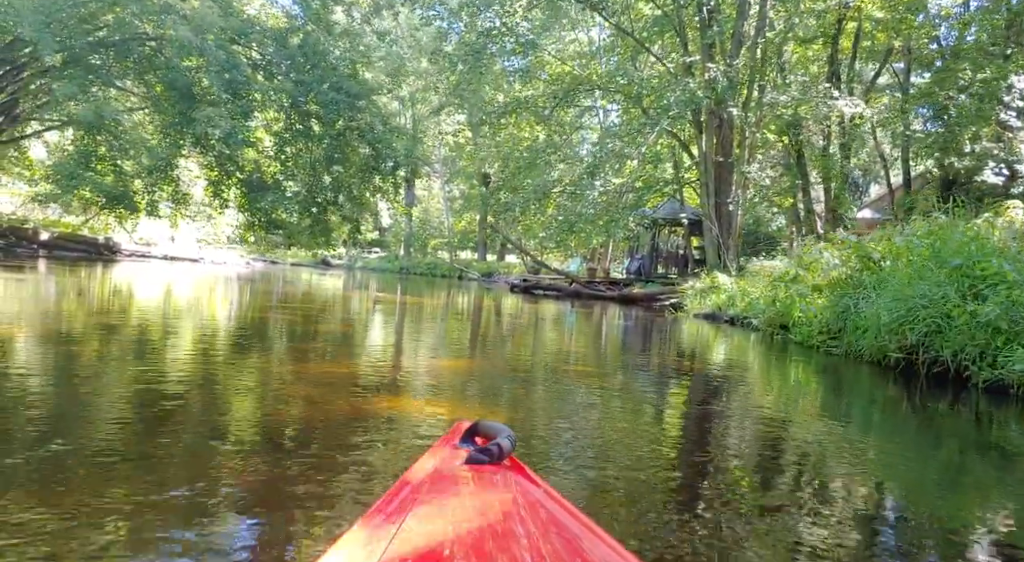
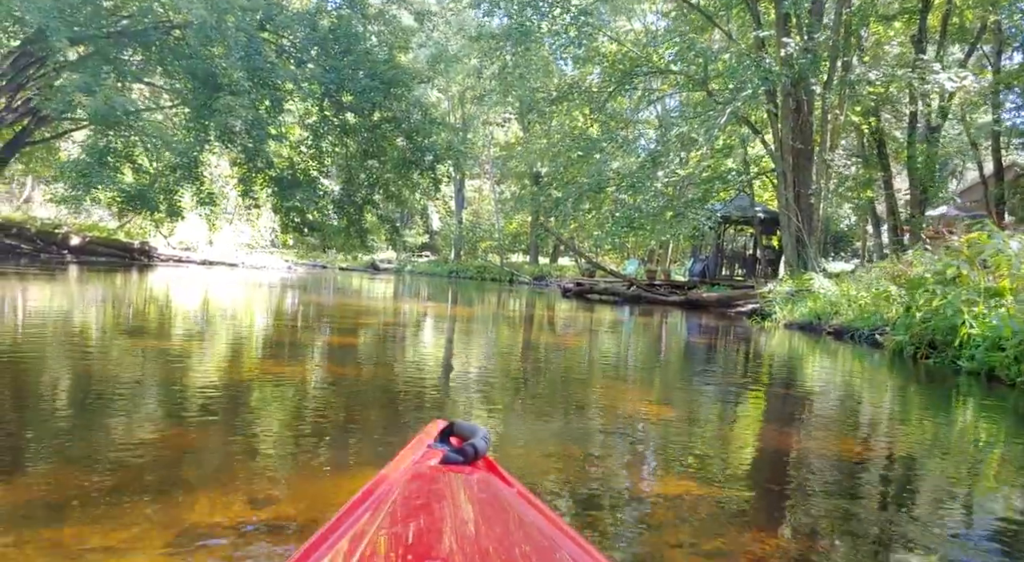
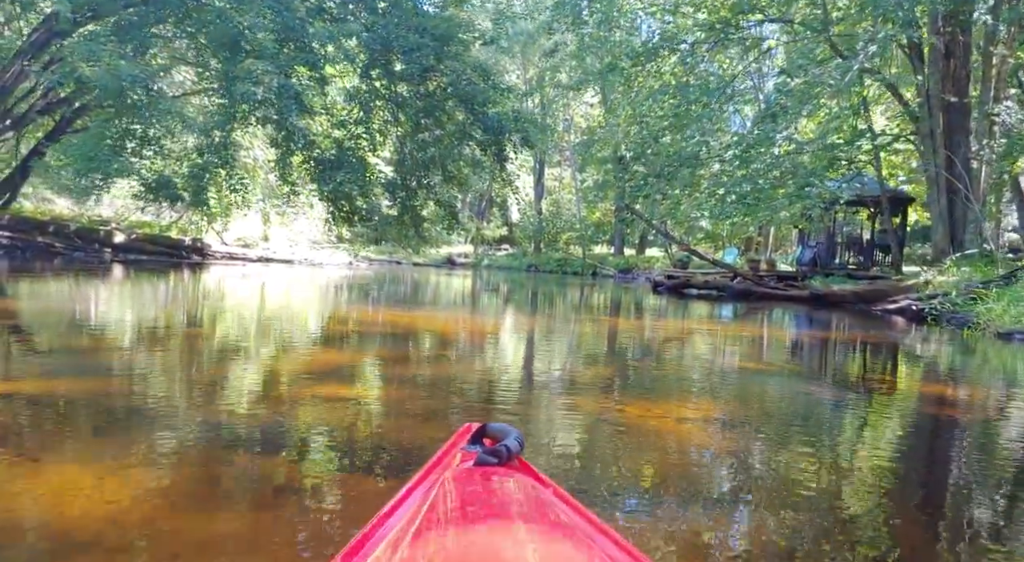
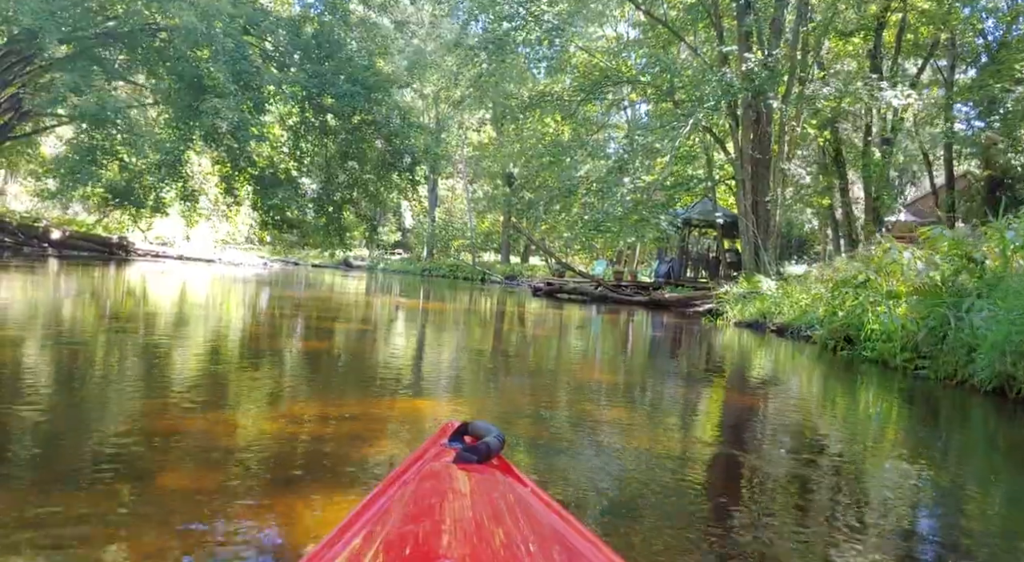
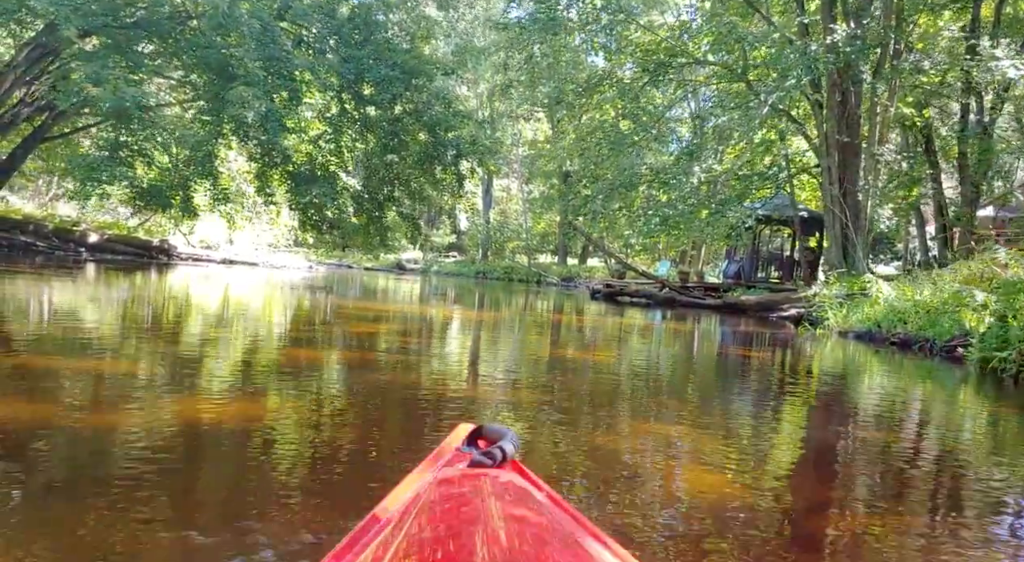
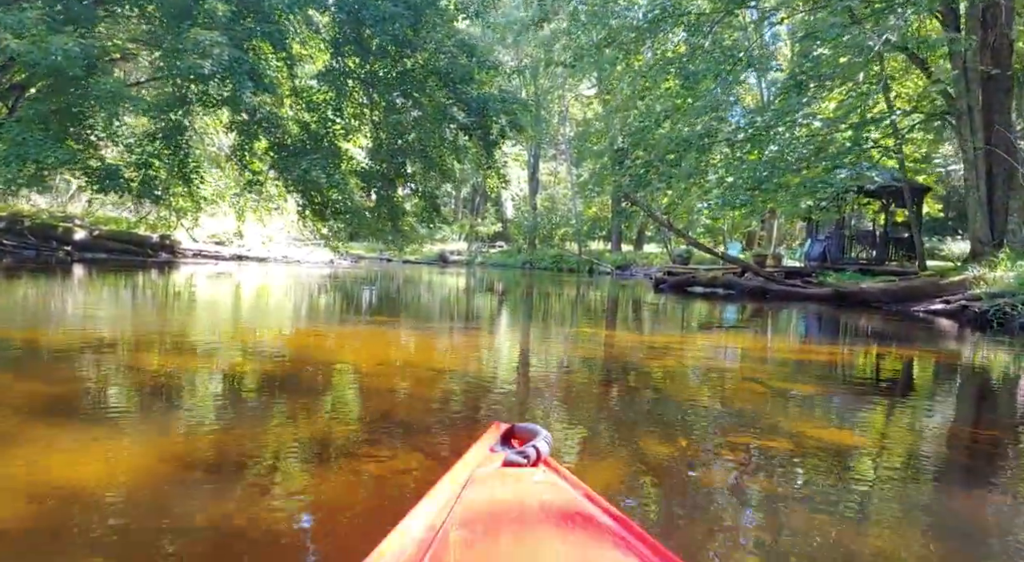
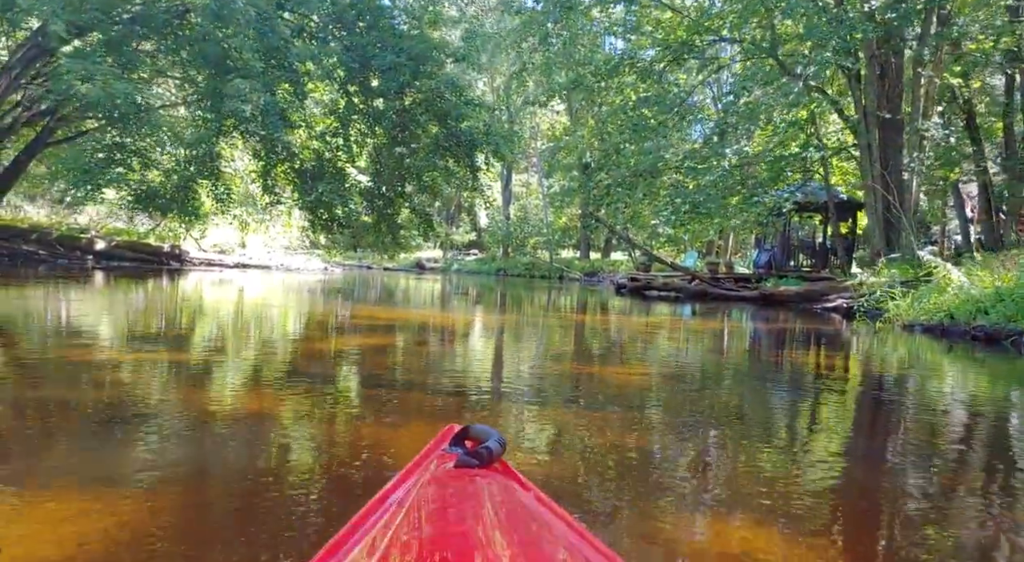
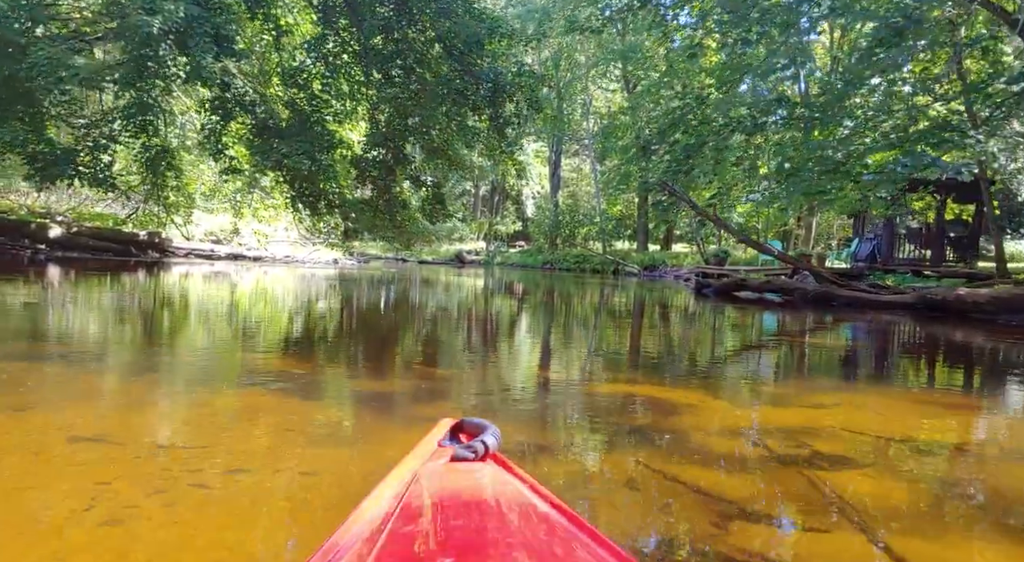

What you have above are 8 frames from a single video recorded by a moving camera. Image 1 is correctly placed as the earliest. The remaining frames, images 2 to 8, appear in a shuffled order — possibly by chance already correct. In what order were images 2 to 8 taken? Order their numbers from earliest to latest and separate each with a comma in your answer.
4, 2, 5, 7, 3, 6, 8
